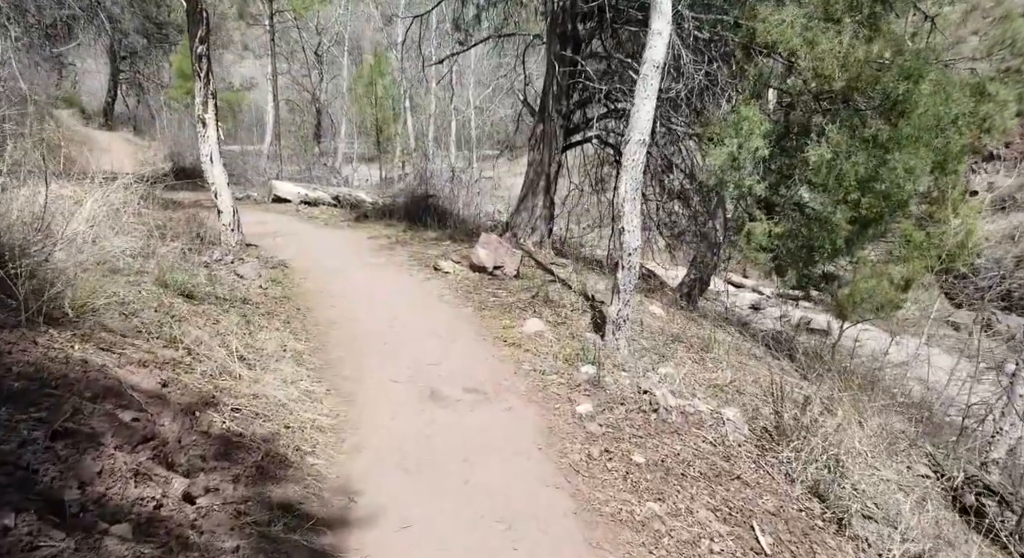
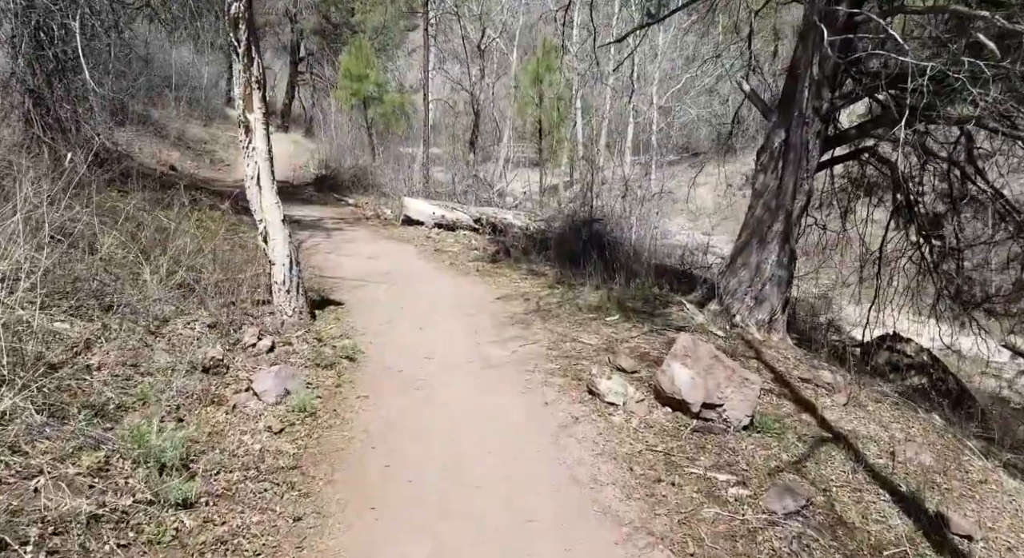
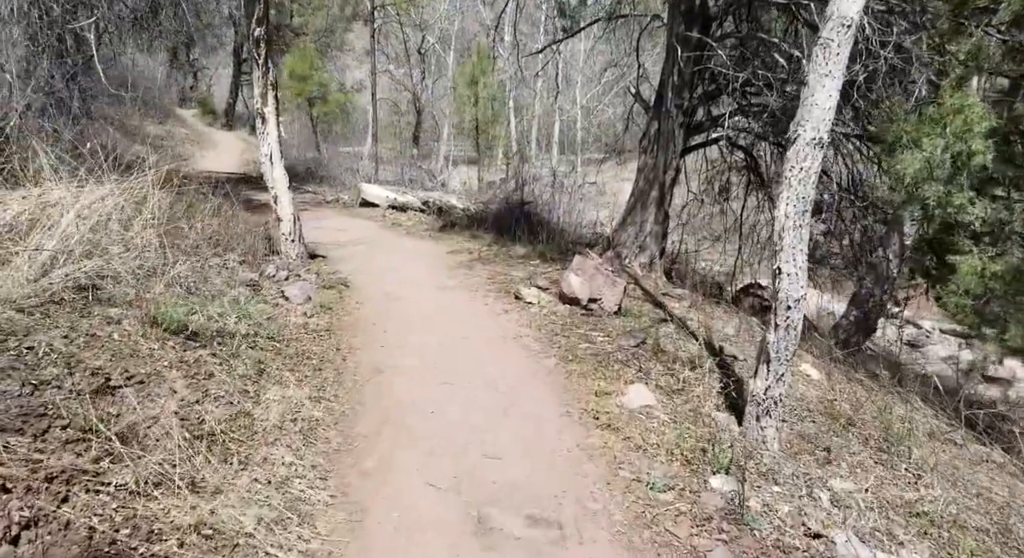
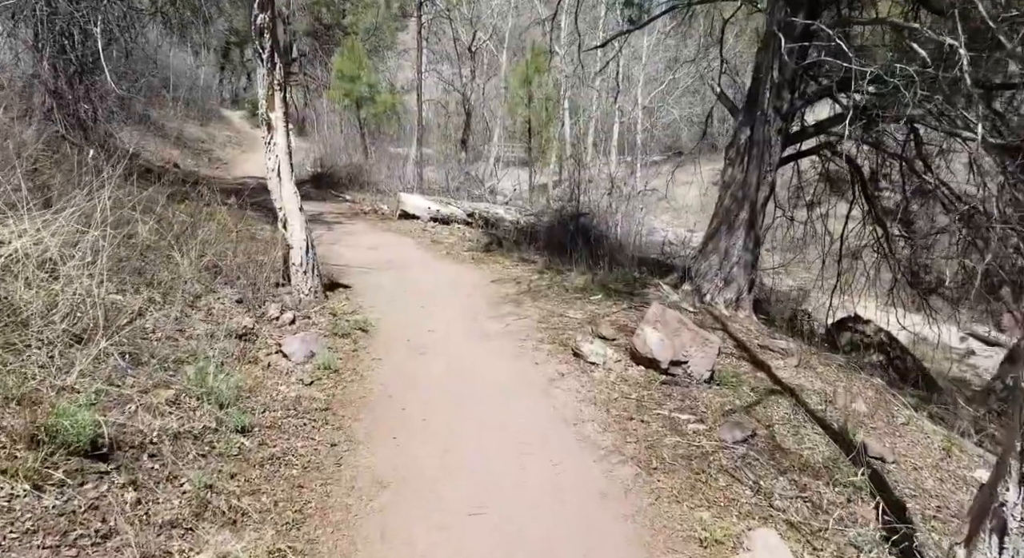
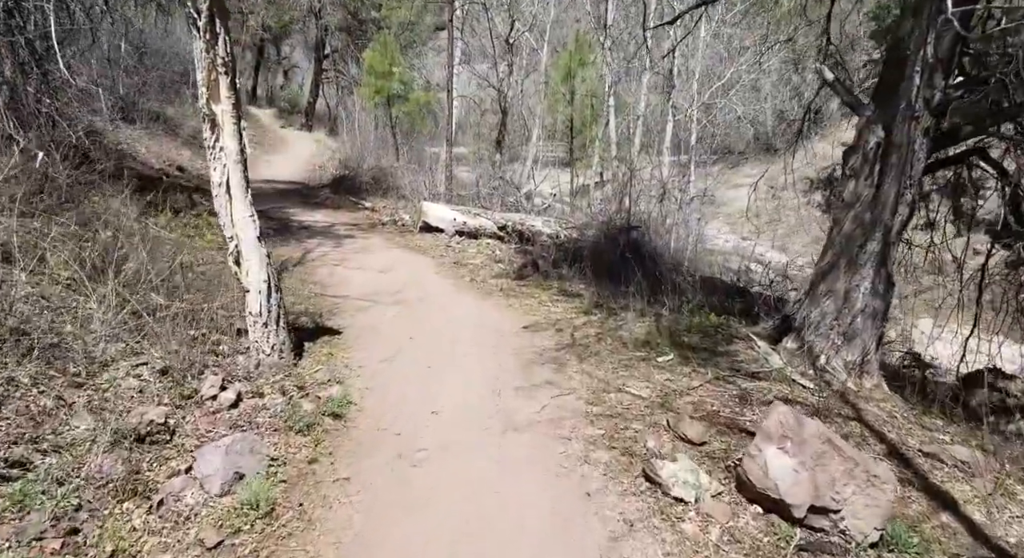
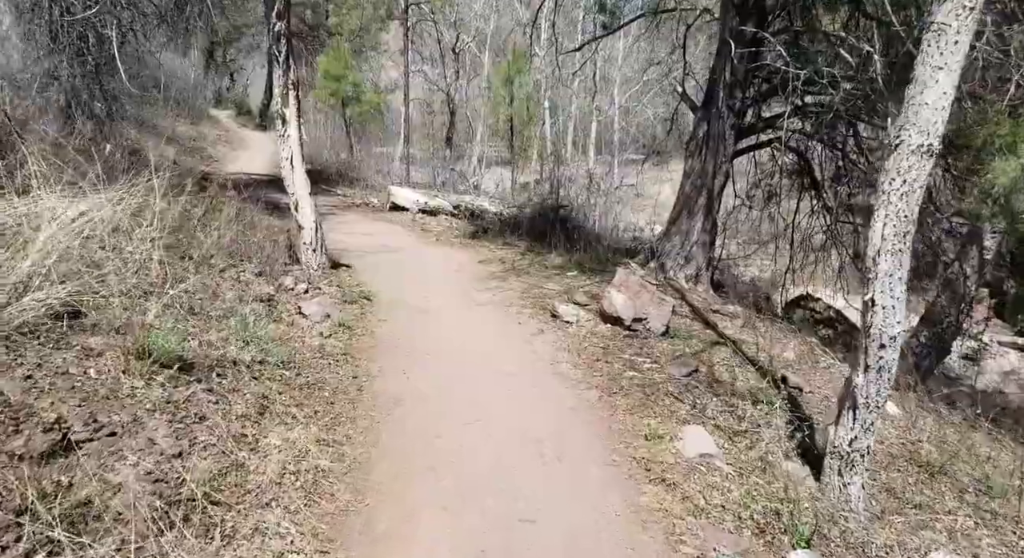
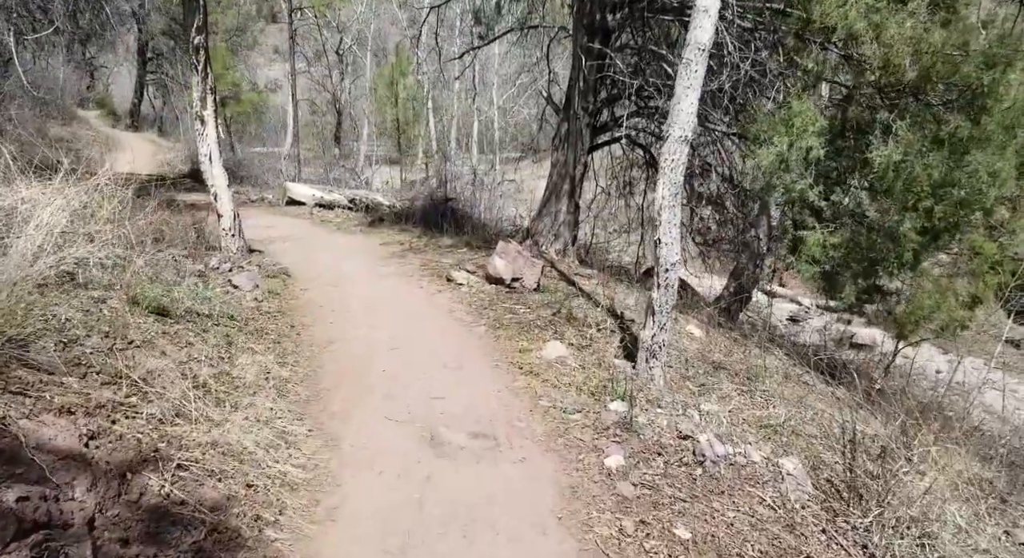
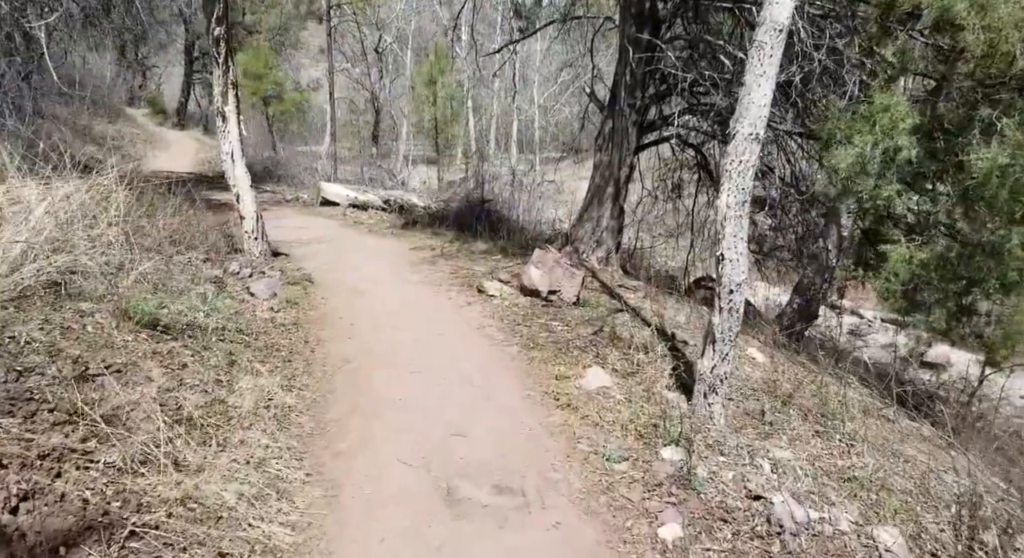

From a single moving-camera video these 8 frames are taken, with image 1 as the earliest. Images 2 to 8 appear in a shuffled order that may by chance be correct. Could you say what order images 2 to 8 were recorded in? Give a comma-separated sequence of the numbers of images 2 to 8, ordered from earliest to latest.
7, 8, 3, 6, 4, 2, 5
